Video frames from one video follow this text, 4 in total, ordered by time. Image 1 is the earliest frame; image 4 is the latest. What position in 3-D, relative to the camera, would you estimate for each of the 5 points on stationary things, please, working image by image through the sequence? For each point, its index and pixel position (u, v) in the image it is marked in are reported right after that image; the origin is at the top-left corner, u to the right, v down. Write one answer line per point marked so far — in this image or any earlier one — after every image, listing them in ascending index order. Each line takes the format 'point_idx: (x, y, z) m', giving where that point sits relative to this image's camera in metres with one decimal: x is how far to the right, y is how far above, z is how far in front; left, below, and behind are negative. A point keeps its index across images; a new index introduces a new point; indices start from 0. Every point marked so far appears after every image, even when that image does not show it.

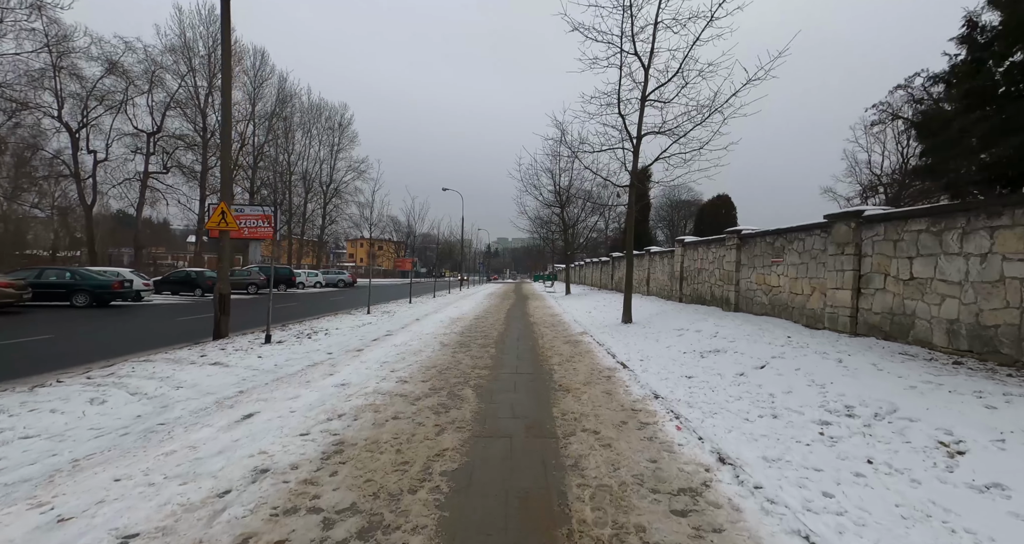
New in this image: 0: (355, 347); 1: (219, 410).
0: (-3.0, -1.4, +8.7) m
1: (-2.9, -1.4, +4.6) m
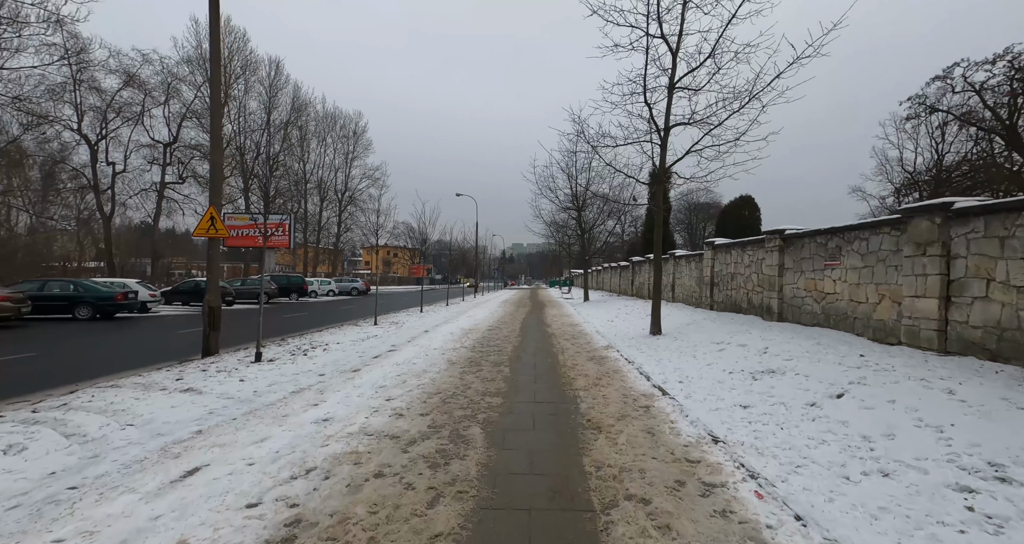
0: (-2.7, -1.6, +7.7) m
1: (-2.8, -1.5, +3.6) m
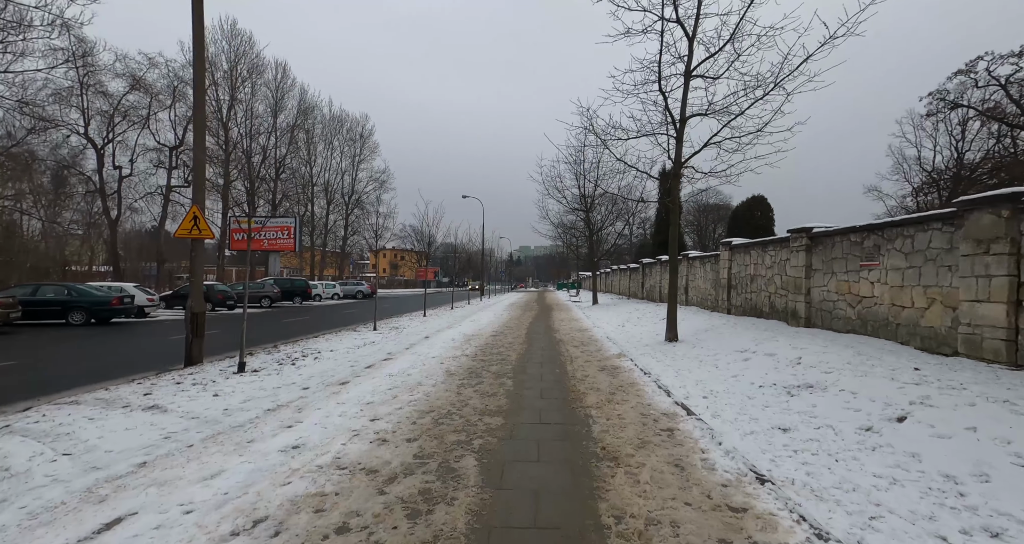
0: (-2.6, -1.6, +7.1) m
1: (-2.8, -1.5, +3.0) m
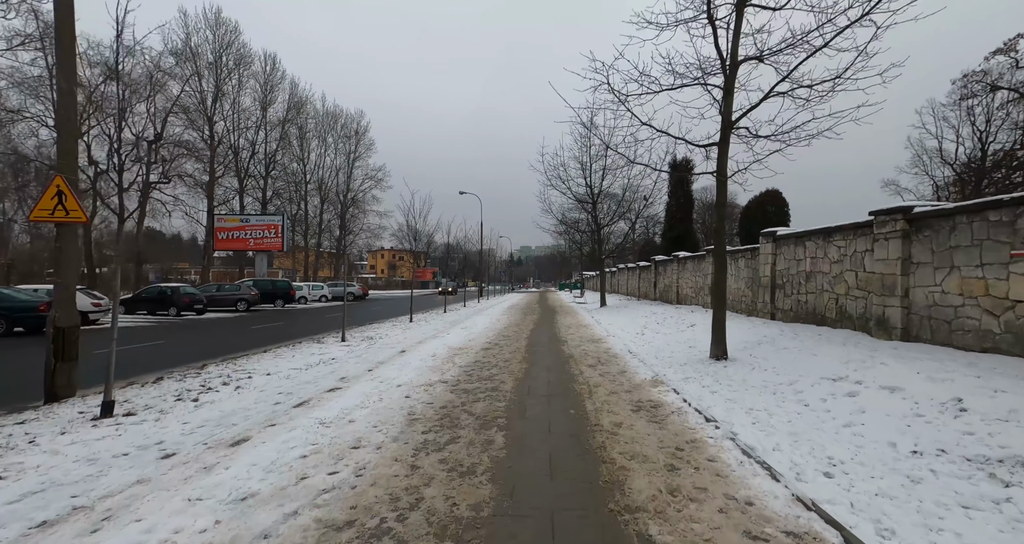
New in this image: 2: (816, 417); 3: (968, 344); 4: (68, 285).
0: (-2.7, -1.6, +4.6) m
1: (-2.9, -1.5, +0.5) m
2: (+3.2, -1.5, +4.8) m
3: (+6.0, -0.9, +6.0) m
4: (-6.0, -0.2, +6.2) m
